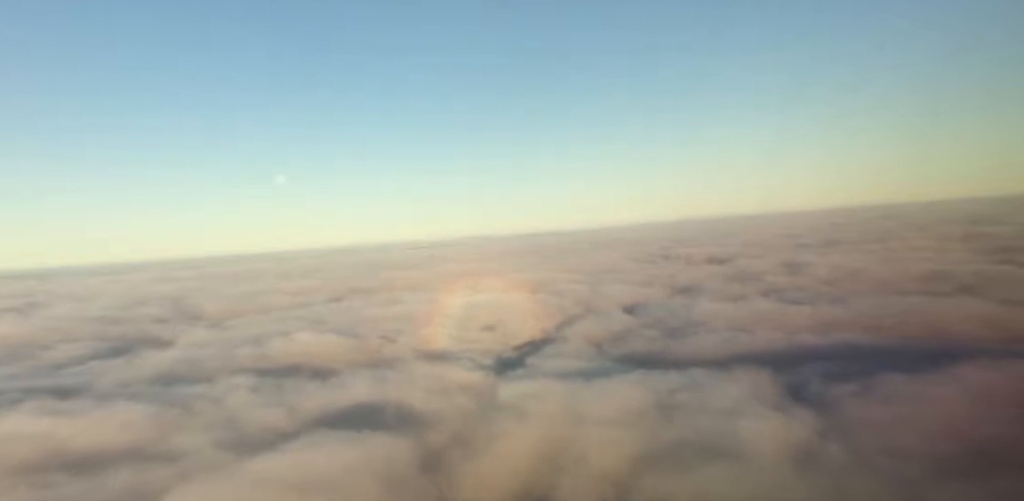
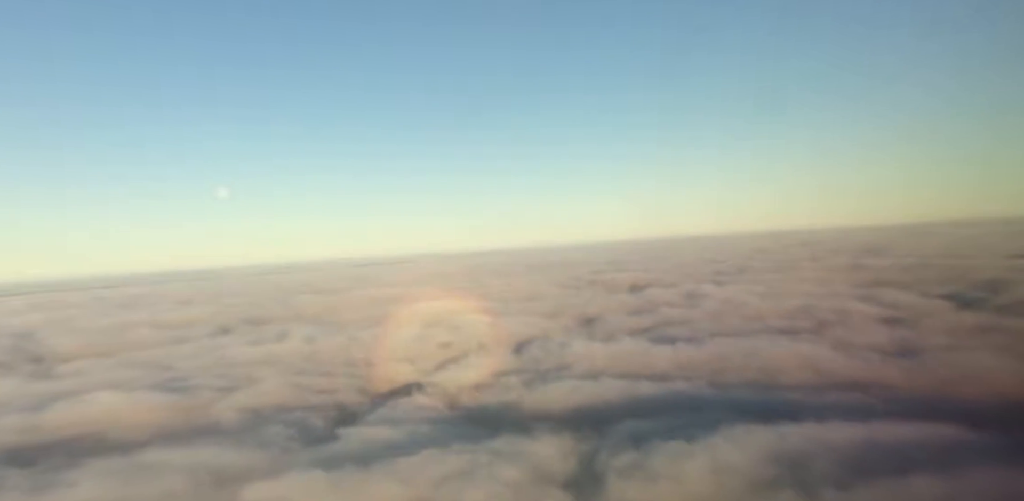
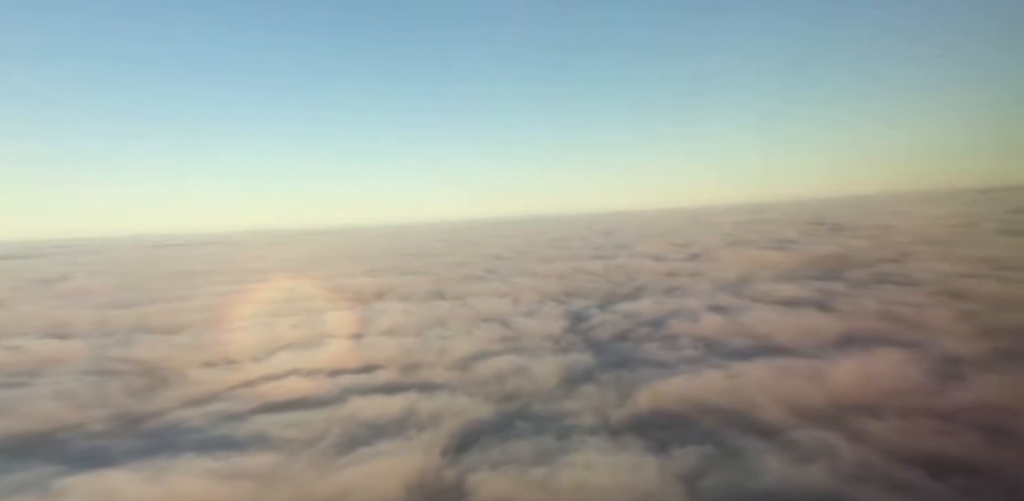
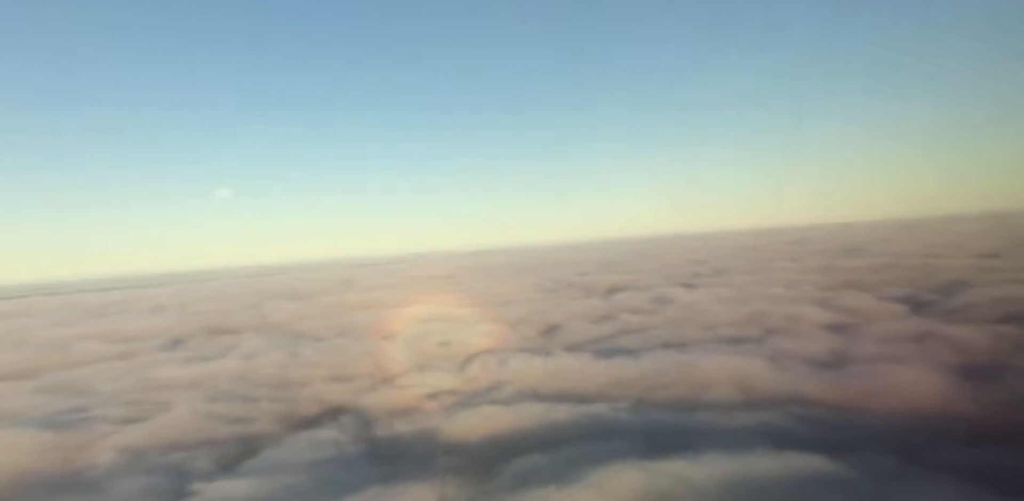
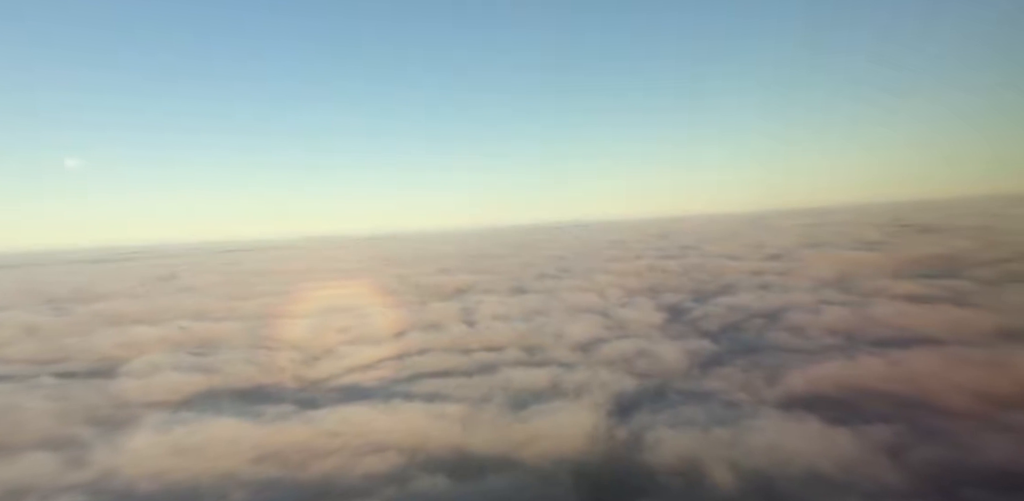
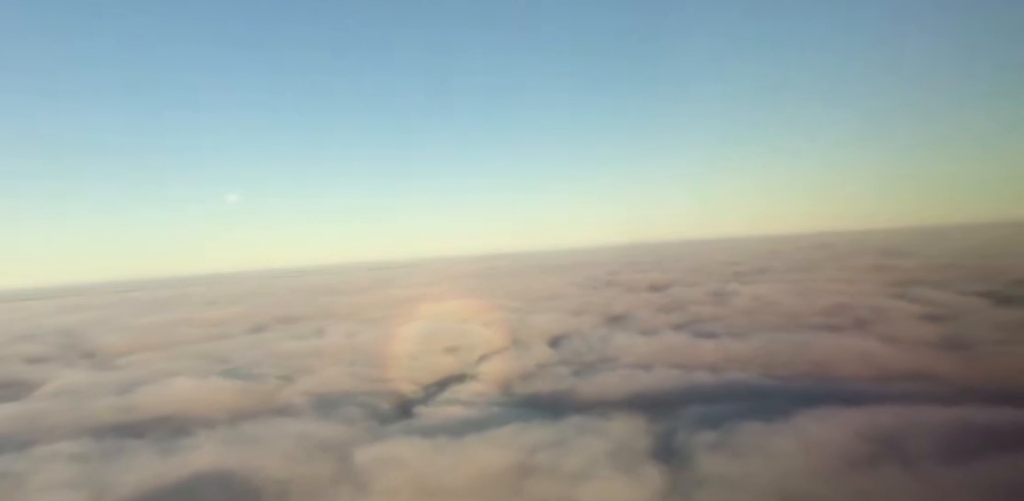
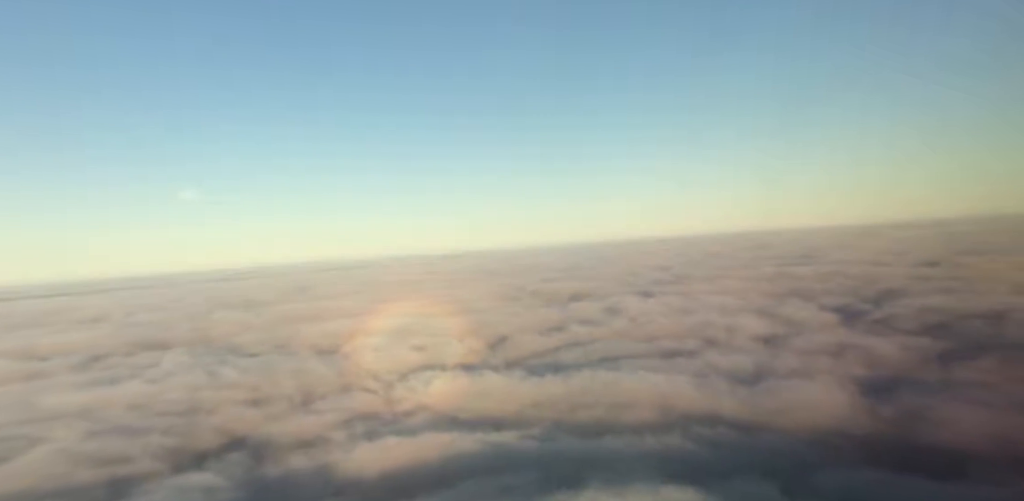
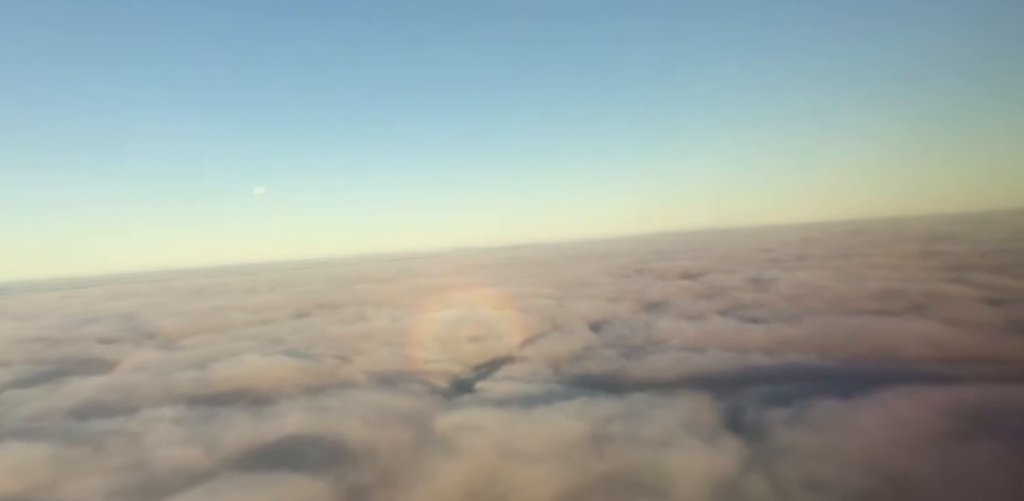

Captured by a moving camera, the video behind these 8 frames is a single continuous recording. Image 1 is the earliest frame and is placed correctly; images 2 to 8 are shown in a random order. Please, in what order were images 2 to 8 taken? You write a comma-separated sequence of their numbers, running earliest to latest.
8, 6, 2, 4, 7, 5, 3
